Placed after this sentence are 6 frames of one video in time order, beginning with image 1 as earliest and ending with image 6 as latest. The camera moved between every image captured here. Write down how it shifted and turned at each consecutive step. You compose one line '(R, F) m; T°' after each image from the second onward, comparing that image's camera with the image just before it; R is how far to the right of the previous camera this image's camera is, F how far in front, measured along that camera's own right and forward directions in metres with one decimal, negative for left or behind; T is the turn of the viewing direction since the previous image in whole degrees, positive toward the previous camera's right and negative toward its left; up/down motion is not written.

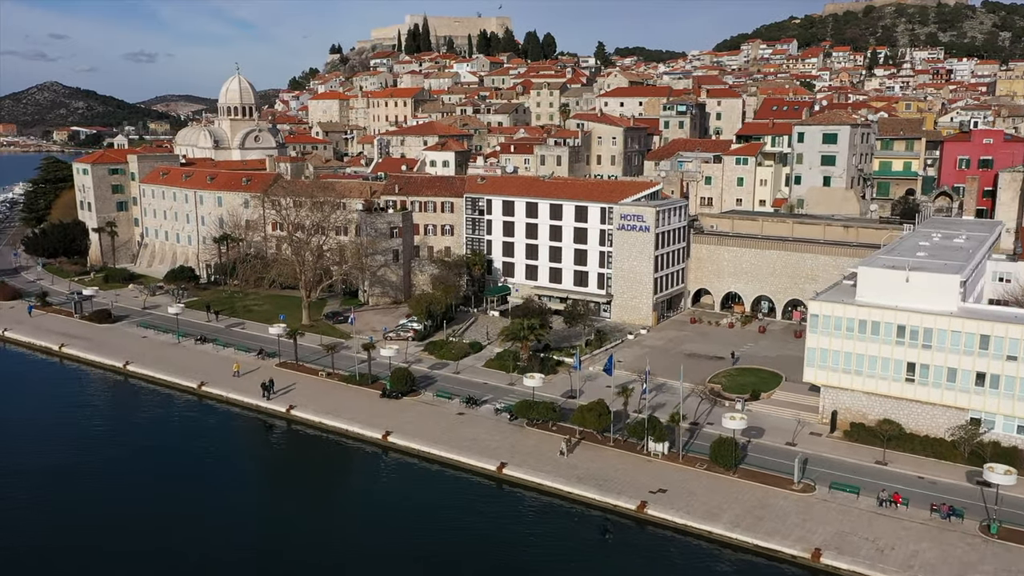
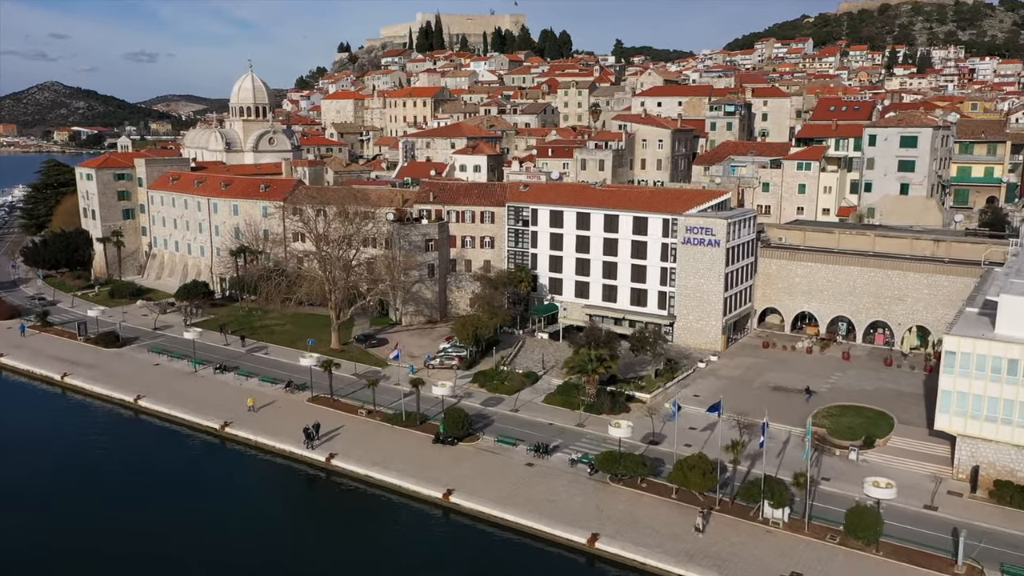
(-3.9, +6.5) m; 0°
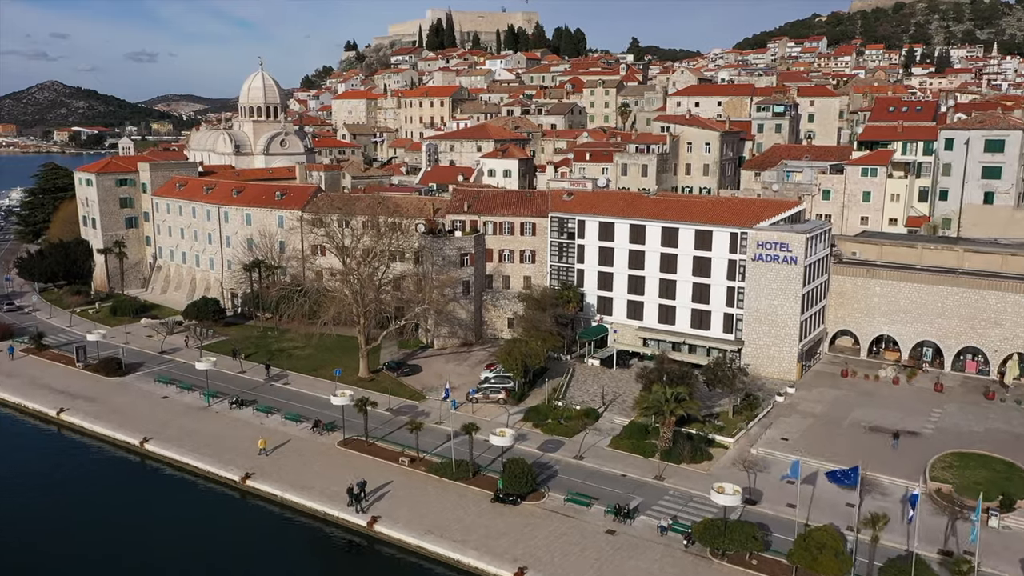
(-3.3, +6.2) m; 0°
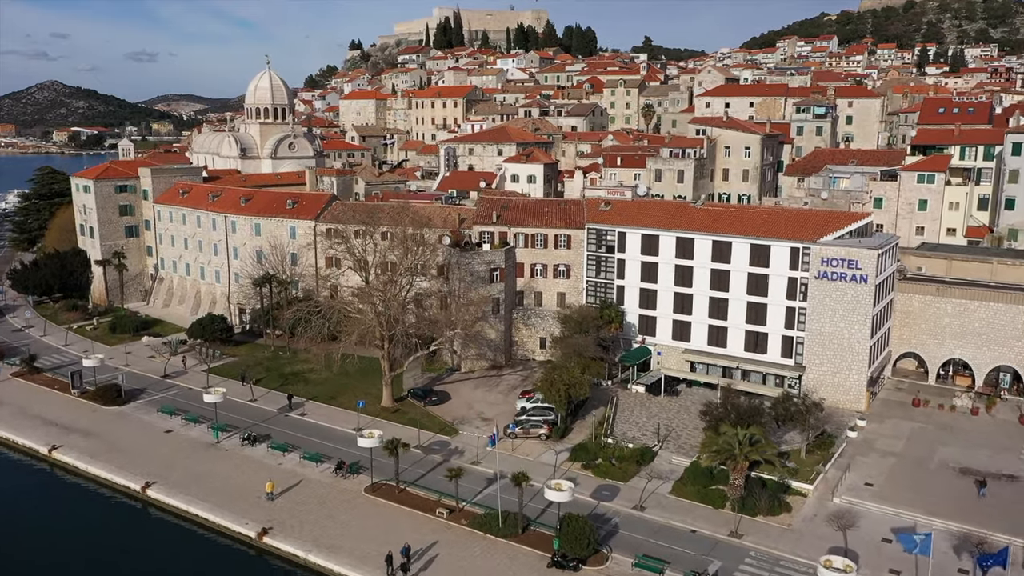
(-2.4, +4.8) m; 0°
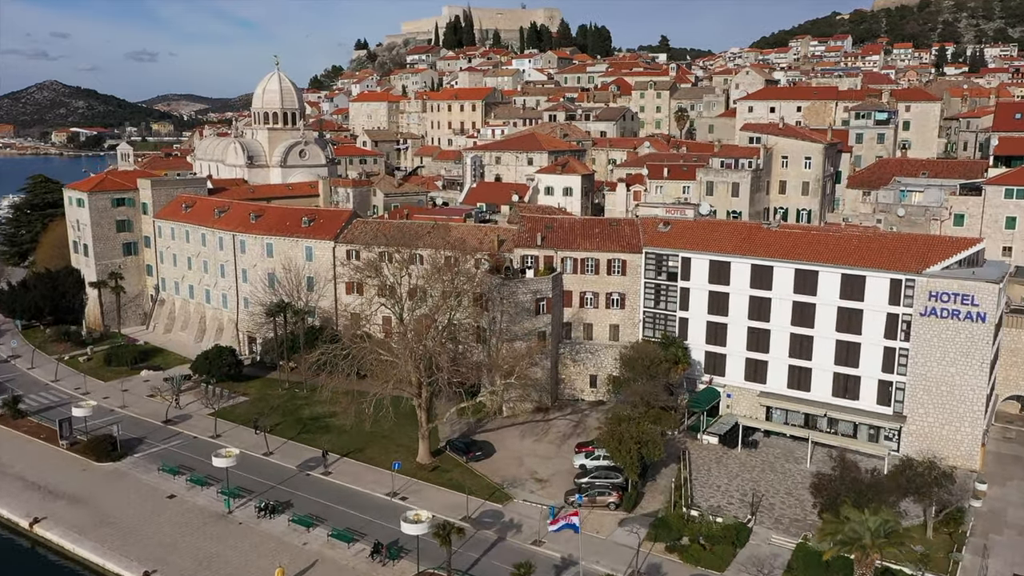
(-3.0, +6.4) m; 0°
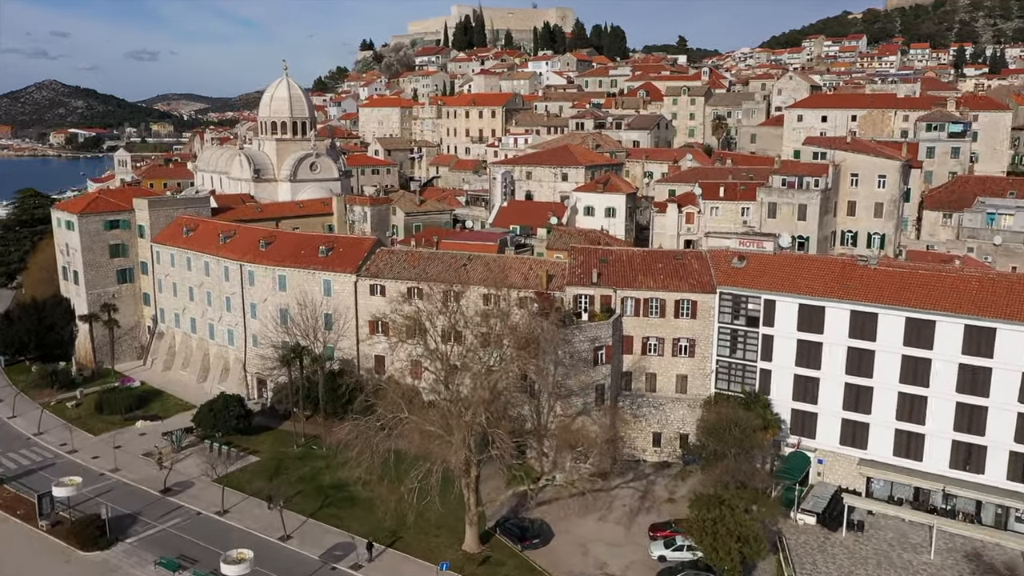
(-2.9, +6.6) m; 0°
